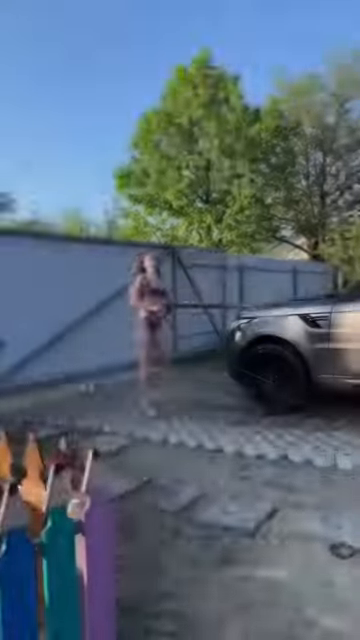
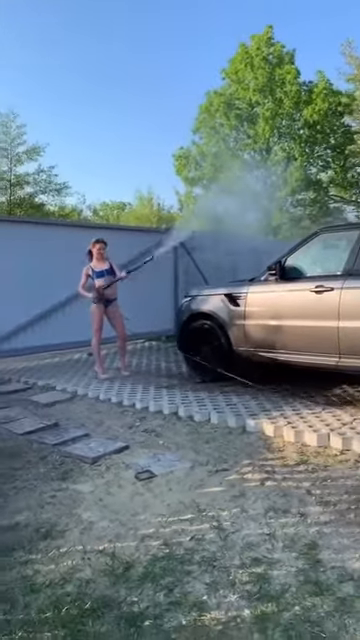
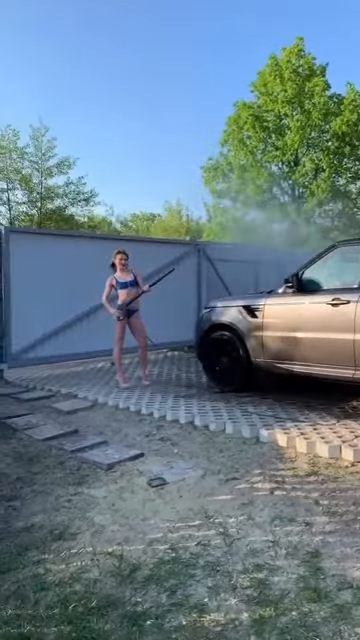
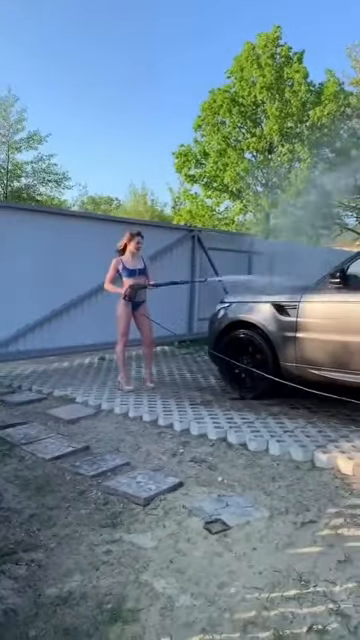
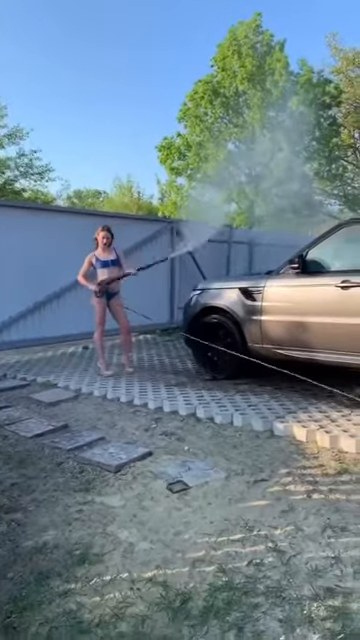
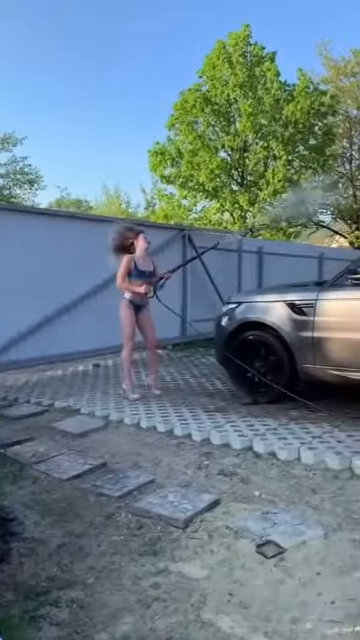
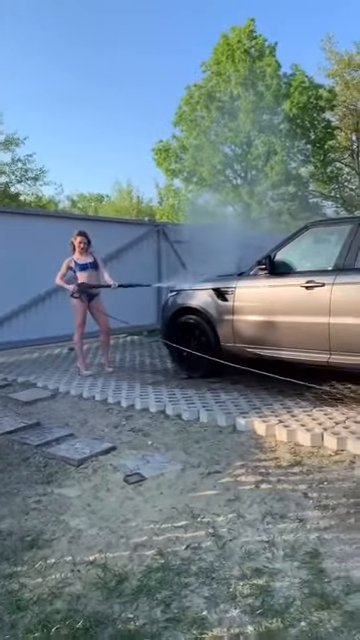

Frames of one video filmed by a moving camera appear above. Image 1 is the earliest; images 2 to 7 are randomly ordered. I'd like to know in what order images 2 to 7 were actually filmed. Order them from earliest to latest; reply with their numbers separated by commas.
6, 4, 5, 7, 2, 3
